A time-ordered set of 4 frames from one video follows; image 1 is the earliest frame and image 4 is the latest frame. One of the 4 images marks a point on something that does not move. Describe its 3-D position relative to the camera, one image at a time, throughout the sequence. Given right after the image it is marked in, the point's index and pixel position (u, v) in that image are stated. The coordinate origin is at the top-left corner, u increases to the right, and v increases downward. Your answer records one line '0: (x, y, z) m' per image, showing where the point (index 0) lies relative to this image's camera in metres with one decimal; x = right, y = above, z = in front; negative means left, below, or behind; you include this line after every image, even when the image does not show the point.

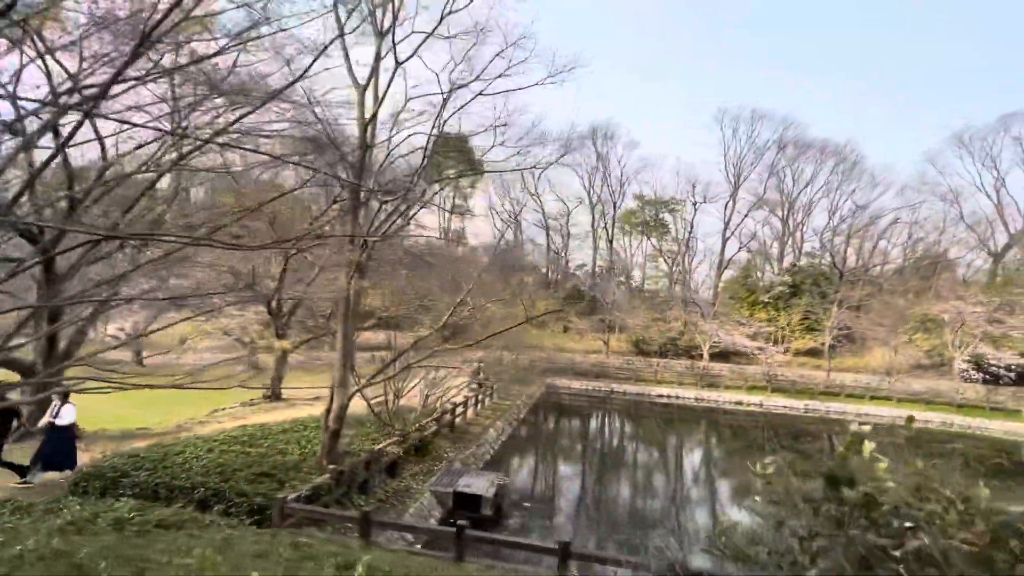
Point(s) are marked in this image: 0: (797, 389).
0: (+8.2, -2.9, +13.6) m
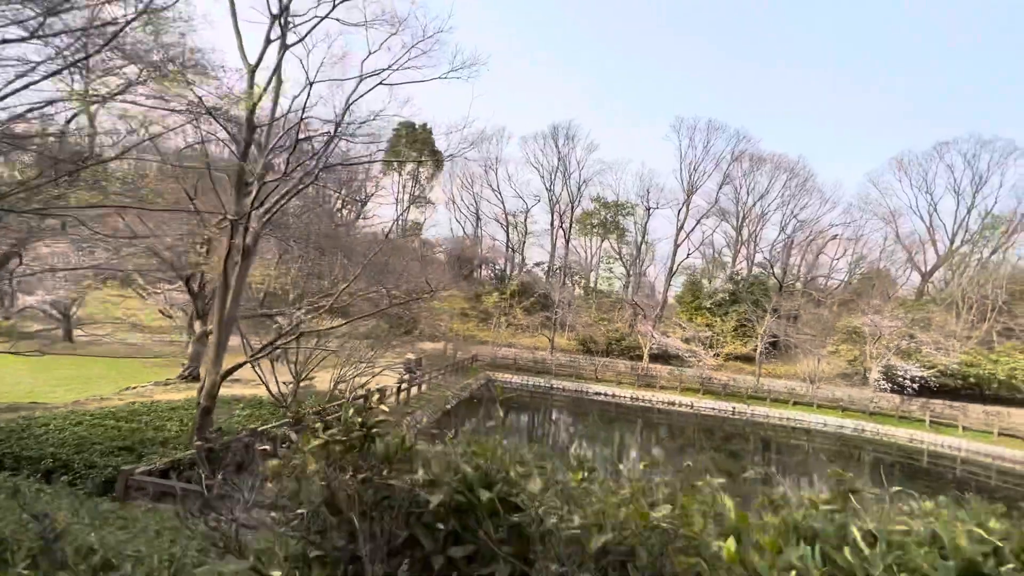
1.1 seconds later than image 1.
0: (+6.5, -3.1, +14.1) m
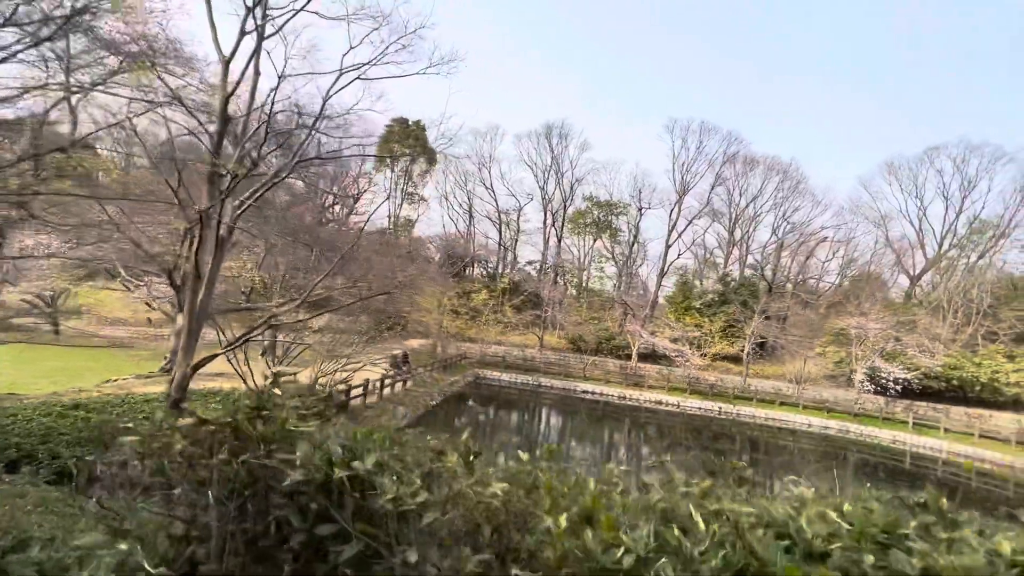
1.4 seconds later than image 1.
0: (+6.1, -3.2, +14.2) m
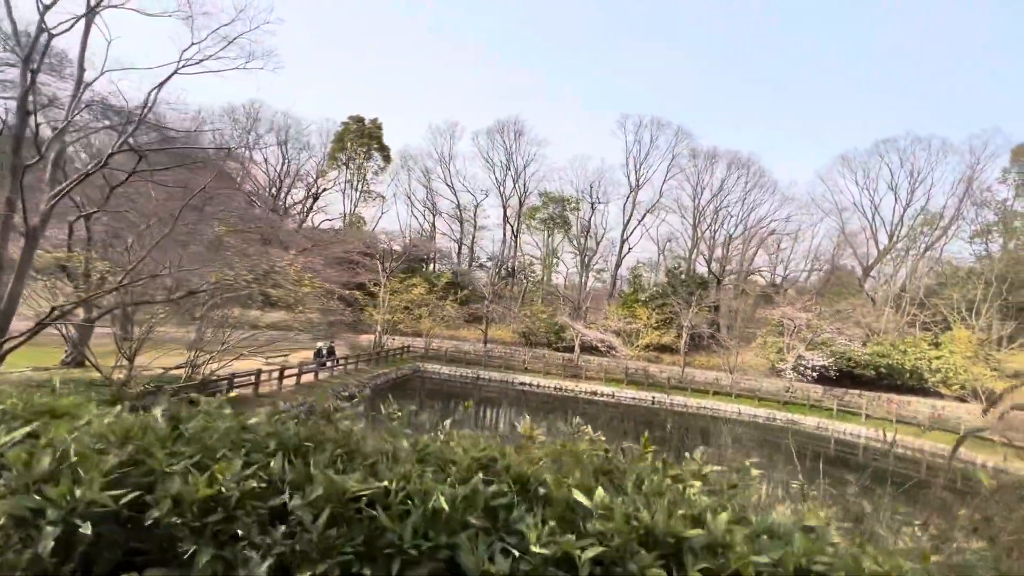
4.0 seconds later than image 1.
0: (+4.4, -2.9, +14.4) m
